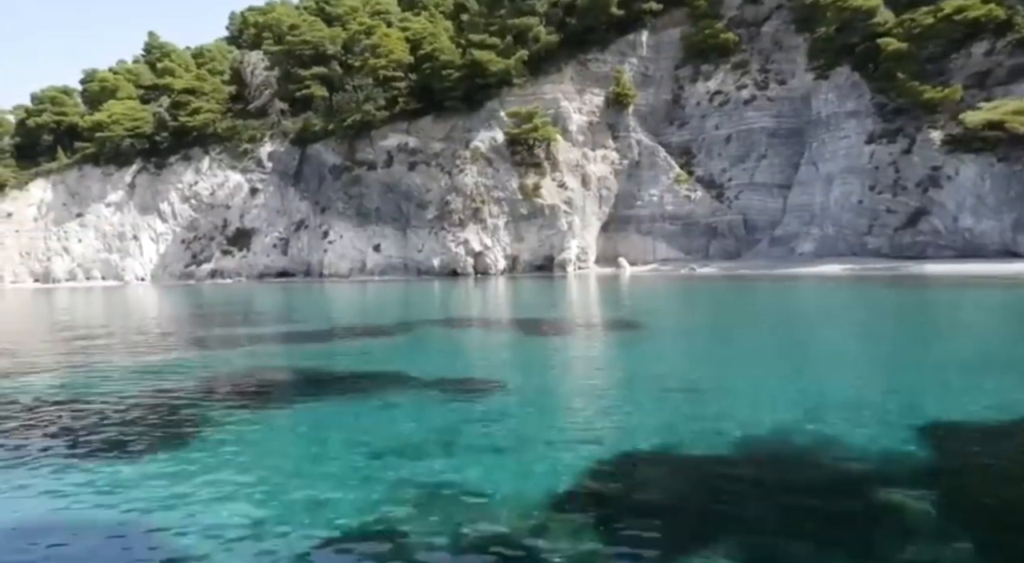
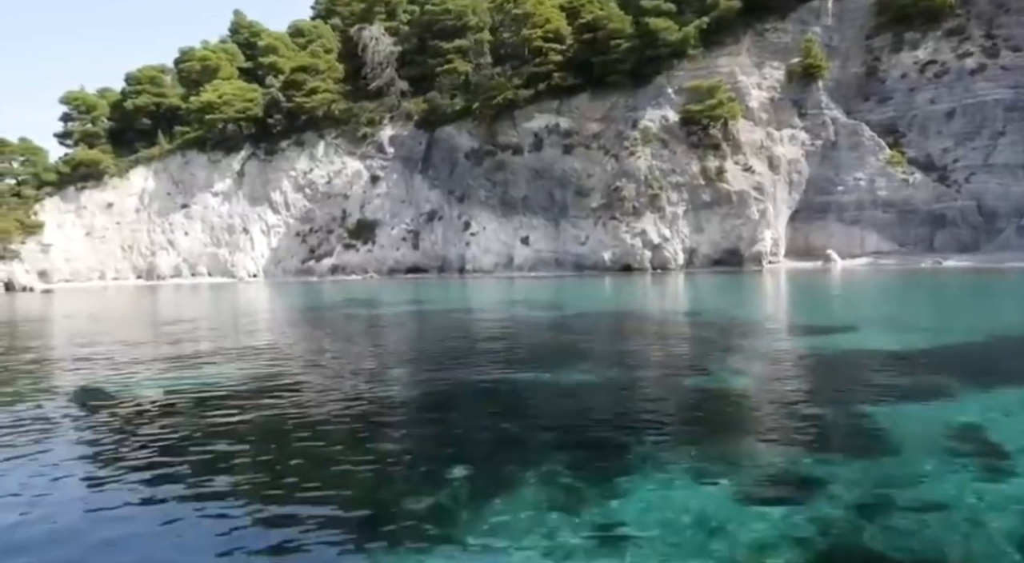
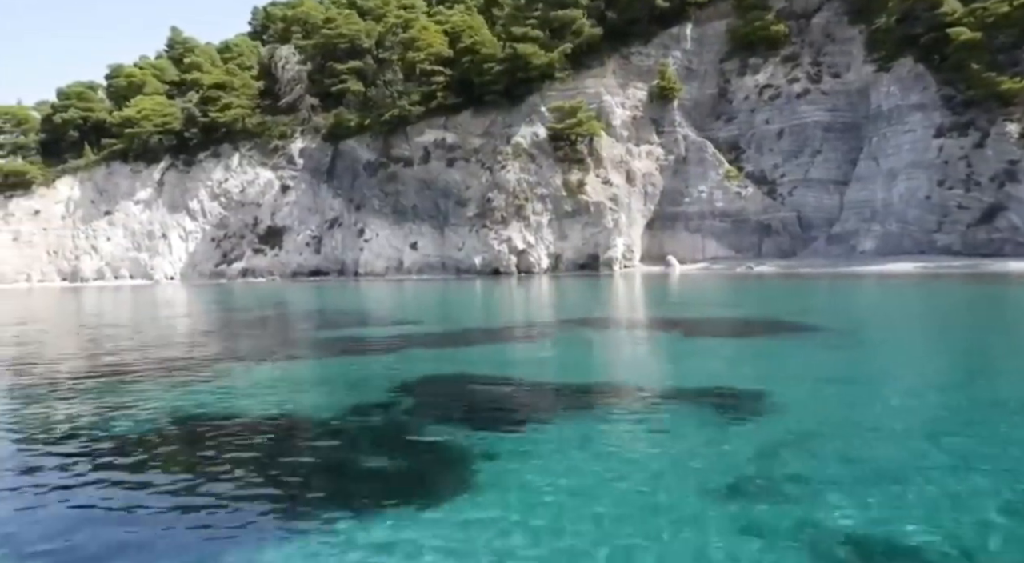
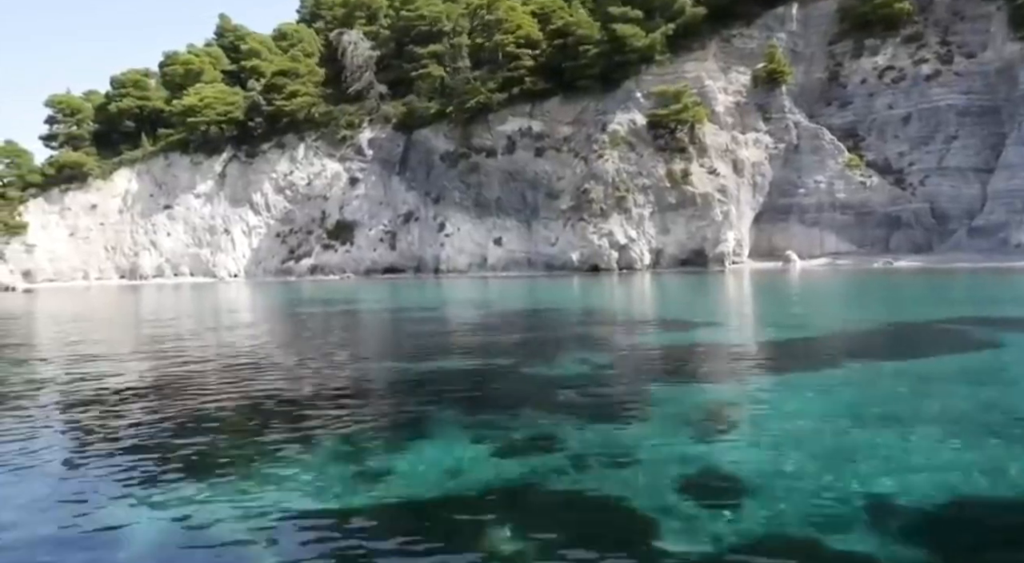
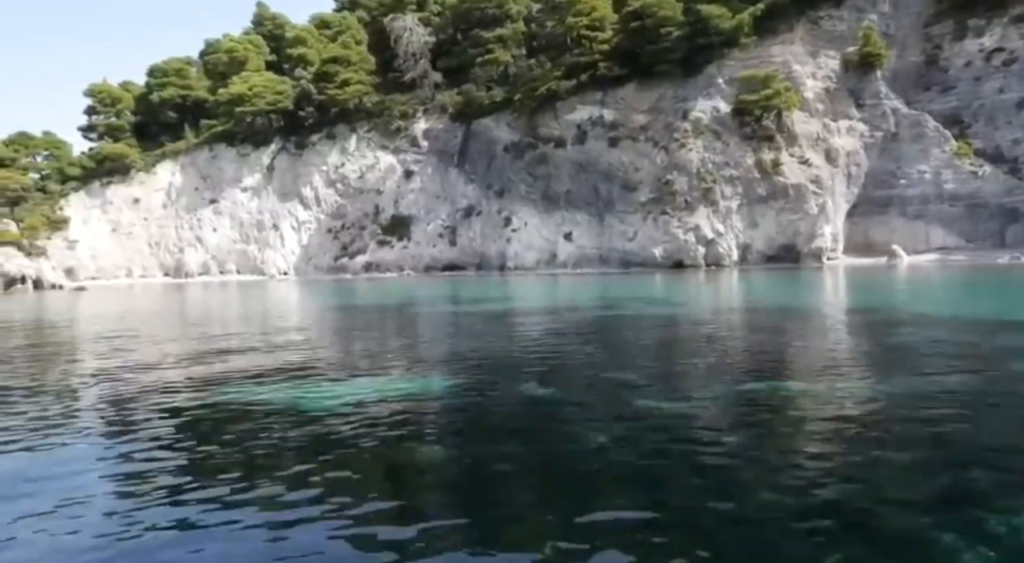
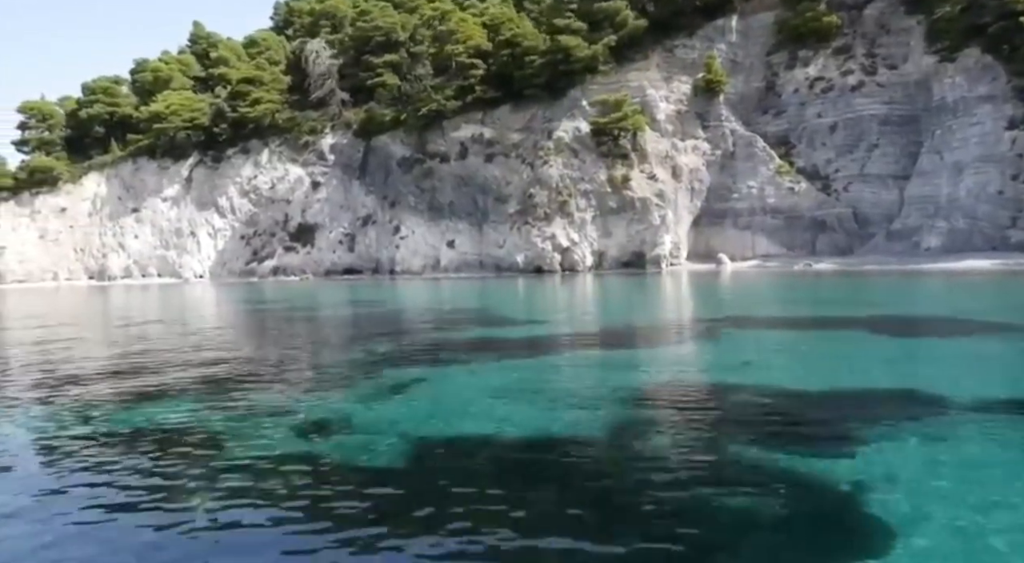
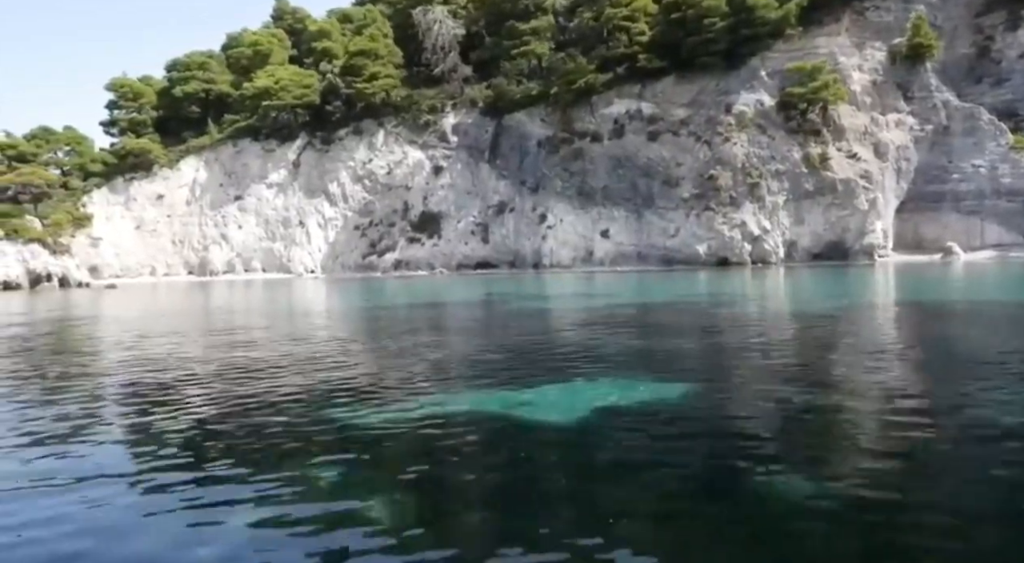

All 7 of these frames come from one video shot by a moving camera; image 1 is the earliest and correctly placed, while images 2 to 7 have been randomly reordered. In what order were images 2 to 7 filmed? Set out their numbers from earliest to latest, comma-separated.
3, 6, 4, 2, 5, 7
